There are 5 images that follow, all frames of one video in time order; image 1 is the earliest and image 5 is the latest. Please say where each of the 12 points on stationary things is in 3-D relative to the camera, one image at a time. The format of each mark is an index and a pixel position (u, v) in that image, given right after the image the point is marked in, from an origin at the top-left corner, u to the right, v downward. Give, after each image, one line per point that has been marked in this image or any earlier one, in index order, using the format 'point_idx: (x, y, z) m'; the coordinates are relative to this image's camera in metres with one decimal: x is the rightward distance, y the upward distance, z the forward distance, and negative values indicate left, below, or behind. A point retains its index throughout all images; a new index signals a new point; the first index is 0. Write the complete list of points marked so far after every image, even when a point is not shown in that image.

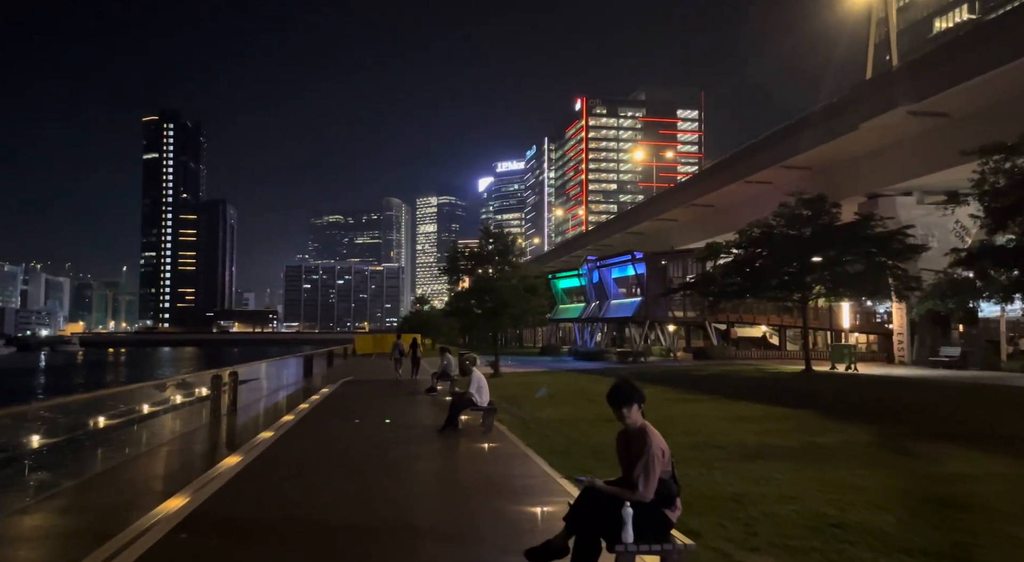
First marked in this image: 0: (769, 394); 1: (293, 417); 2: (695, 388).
0: (+6.2, -2.8, +16.8) m
1: (-4.9, -3.0, +15.4) m
2: (+5.1, -3.0, +19.0) m
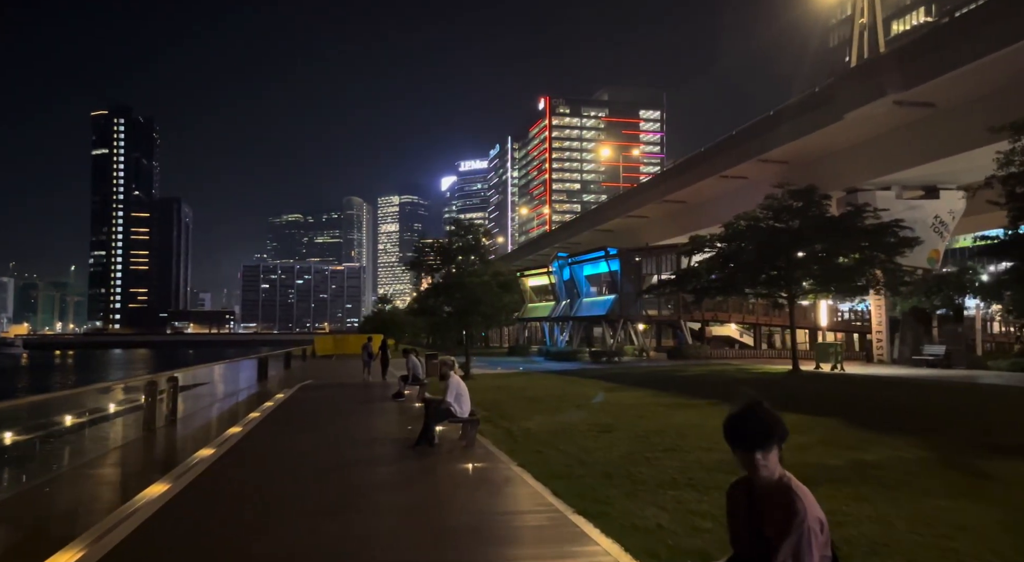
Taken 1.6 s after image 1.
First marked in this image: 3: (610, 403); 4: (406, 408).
0: (+5.7, -2.6, +15.4) m
1: (-5.3, -2.9, +13.5) m
2: (+4.5, -2.9, +17.6) m
3: (+2.1, -2.7, +15.2) m
4: (-2.4, -2.9, +15.7) m
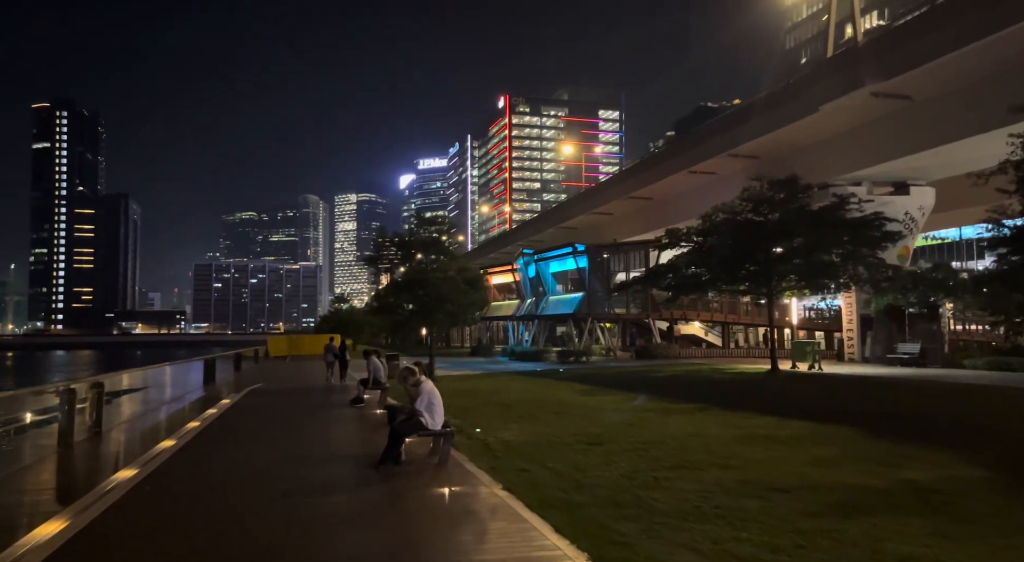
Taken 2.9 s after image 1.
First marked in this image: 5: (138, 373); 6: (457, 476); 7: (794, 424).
0: (+5.1, -2.5, +14.4) m
1: (-5.7, -2.7, +11.8) m
2: (+3.7, -2.7, +16.4) m
3: (+1.5, -2.5, +14.0) m
4: (-3.0, -2.7, +14.2) m
5: (-10.6, -2.6, +19.7) m
6: (-0.6, -2.2, +7.7) m
7: (+4.3, -2.2, +10.6) m
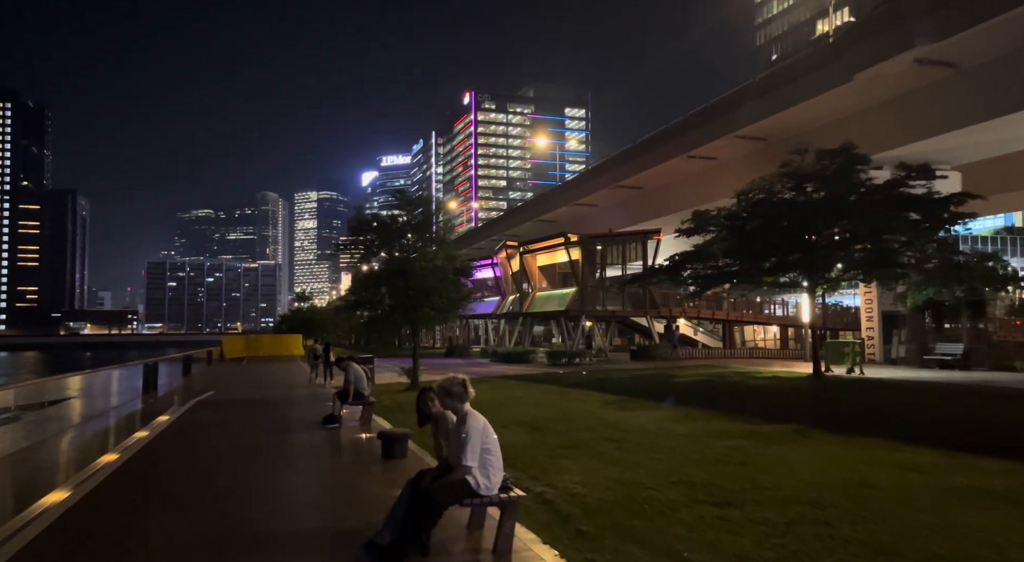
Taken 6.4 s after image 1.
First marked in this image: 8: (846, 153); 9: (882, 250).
0: (+5.6, -2.2, +11.2) m
1: (-5.1, -2.5, +8.0) m
2: (+4.1, -2.5, +13.2) m
3: (+2.0, -2.3, +10.6) m
4: (-2.5, -2.5, +10.6) m
5: (-10.4, -2.3, +15.7) m
6: (+0.2, -1.9, +4.3) m
7: (+4.9, -1.9, +7.5) m
8: (+8.5, +3.2, +17.9) m
9: (+8.9, +0.8, +17.1) m
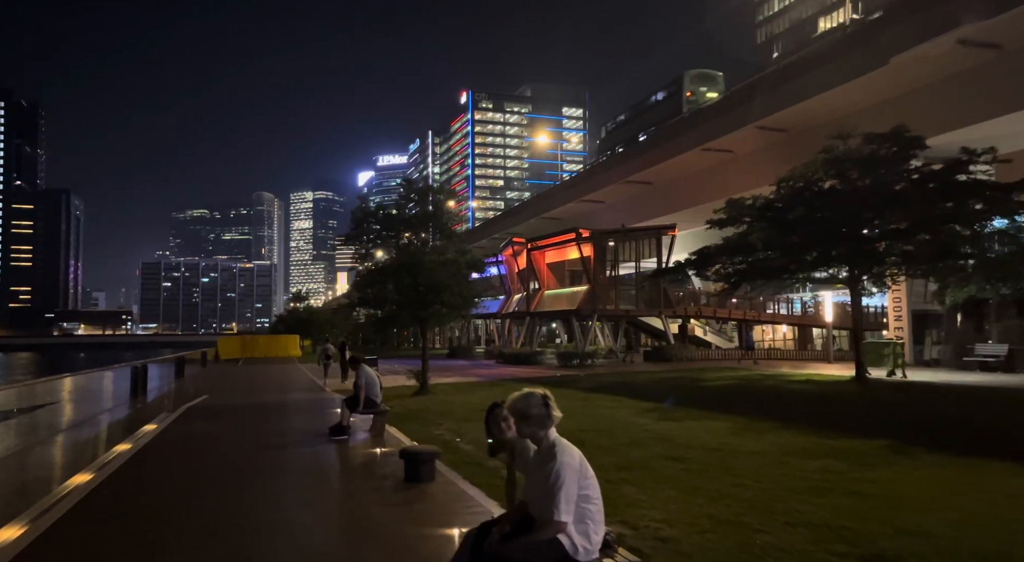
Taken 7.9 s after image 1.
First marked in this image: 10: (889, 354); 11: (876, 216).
0: (+6.1, -2.1, +9.8) m
1: (-4.6, -2.3, +6.6) m
2: (+4.6, -2.4, +11.8) m
3: (+2.5, -2.2, +9.2) m
4: (-2.0, -2.4, +9.1) m
5: (-9.9, -2.2, +14.2) m
6: (+0.7, -1.8, +2.8) m
7: (+5.4, -1.8, +6.0) m
8: (+8.9, +3.3, +16.5) m
9: (+9.4, +0.9, +15.7) m
10: (+10.8, -2.1, +20.1) m
11: (+8.4, +1.6, +15.9) m
